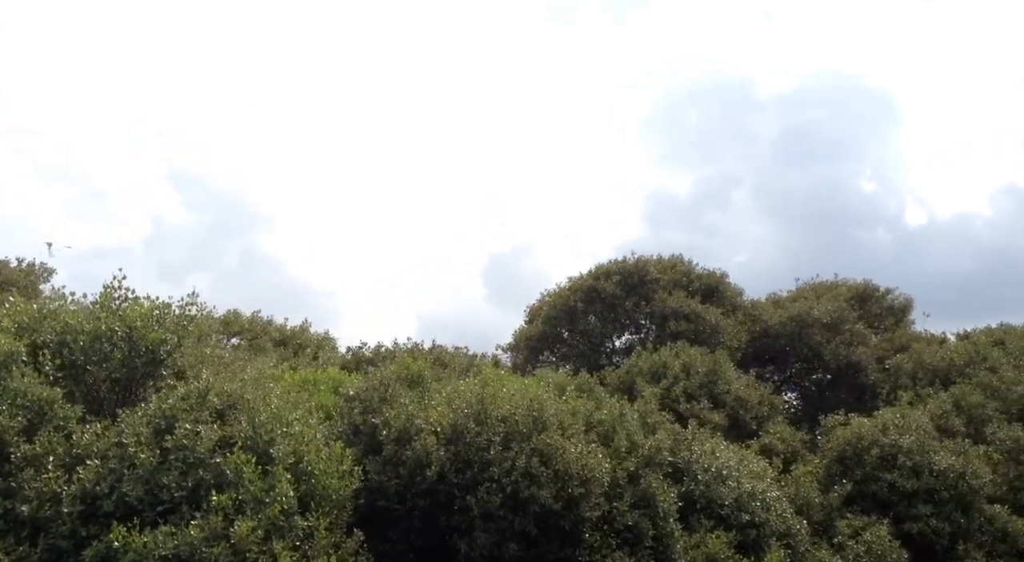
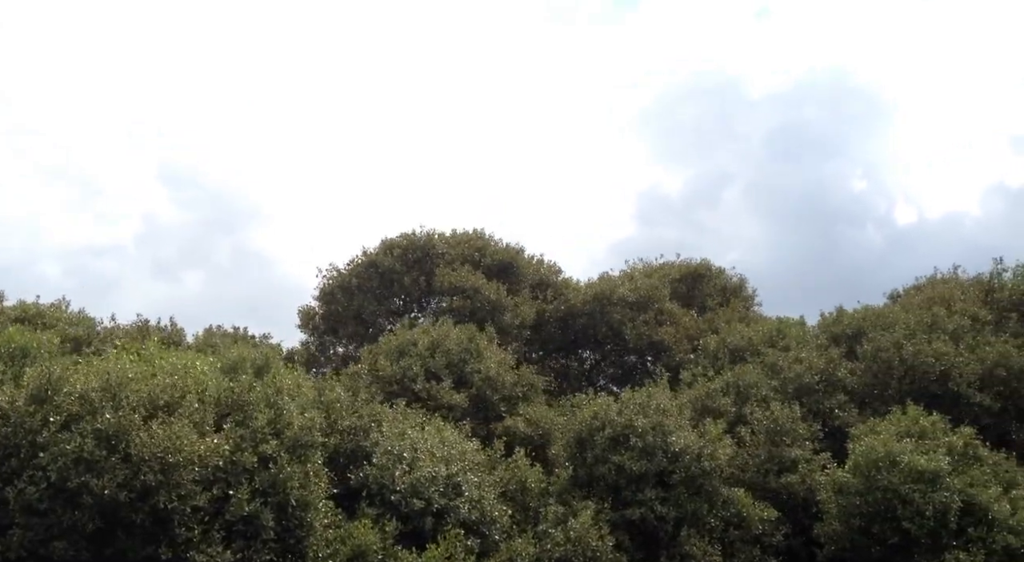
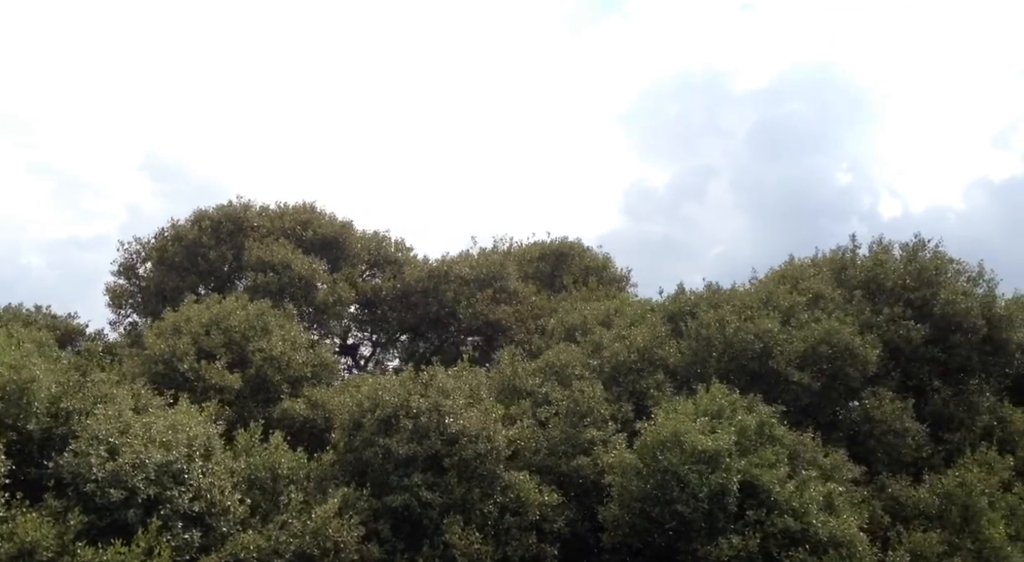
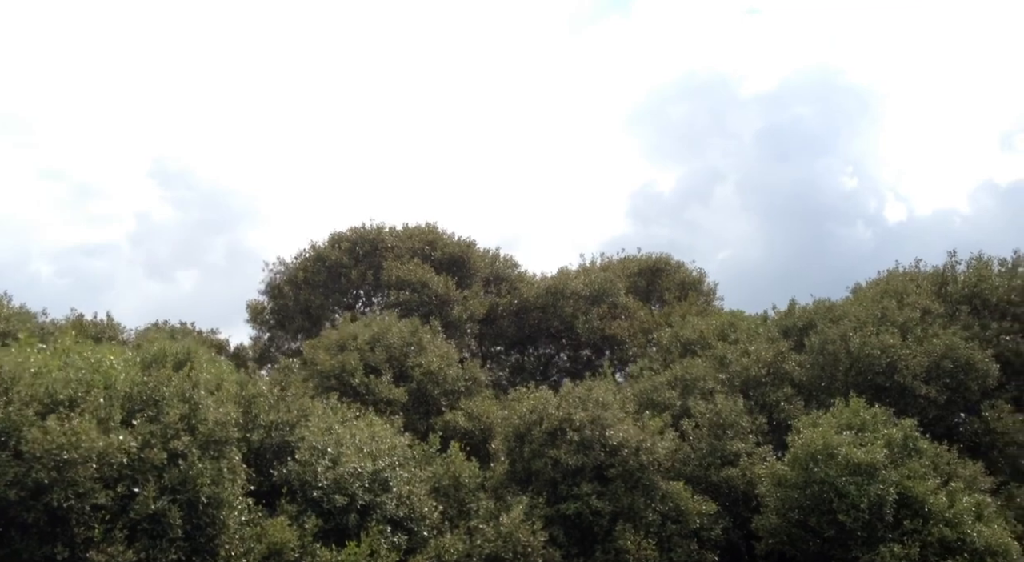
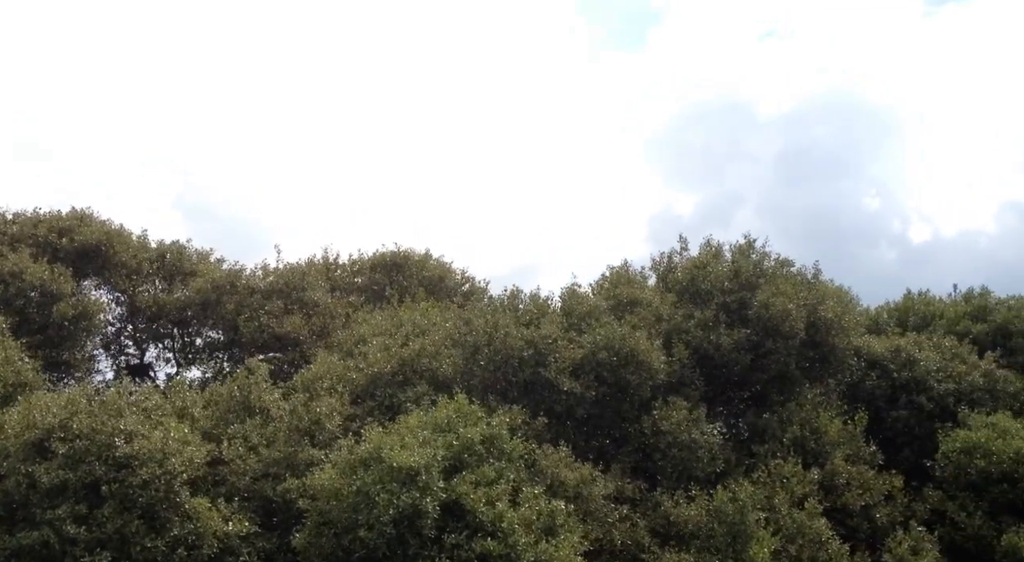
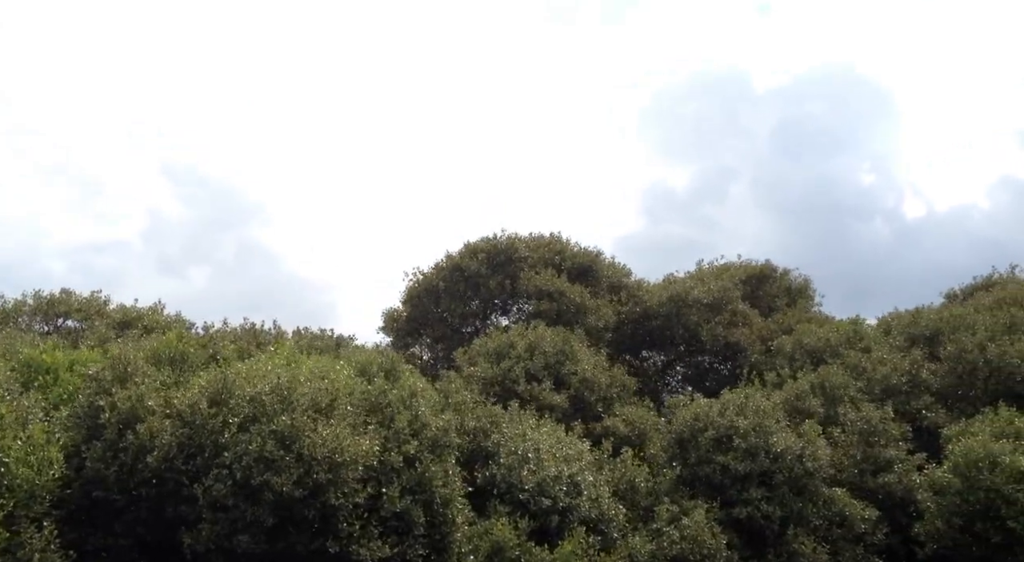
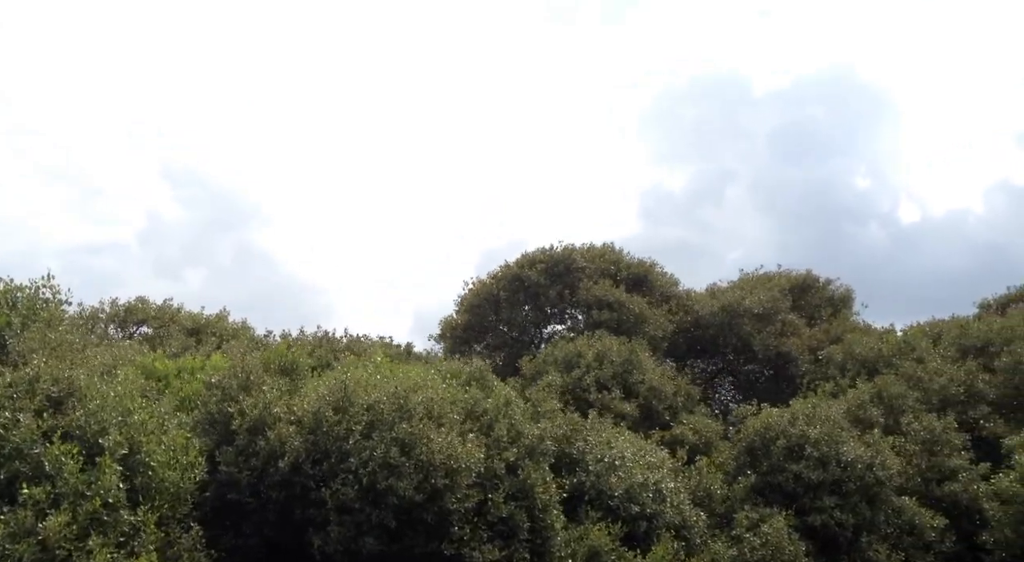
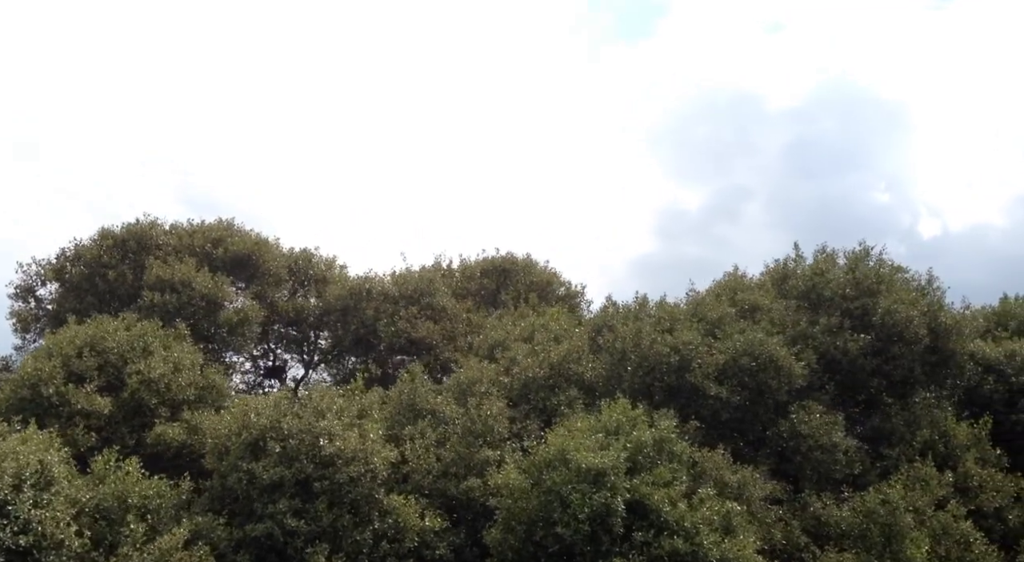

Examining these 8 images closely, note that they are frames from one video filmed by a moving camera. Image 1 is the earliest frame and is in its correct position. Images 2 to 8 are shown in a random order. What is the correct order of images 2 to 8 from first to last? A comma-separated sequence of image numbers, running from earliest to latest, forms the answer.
7, 6, 2, 4, 3, 8, 5
